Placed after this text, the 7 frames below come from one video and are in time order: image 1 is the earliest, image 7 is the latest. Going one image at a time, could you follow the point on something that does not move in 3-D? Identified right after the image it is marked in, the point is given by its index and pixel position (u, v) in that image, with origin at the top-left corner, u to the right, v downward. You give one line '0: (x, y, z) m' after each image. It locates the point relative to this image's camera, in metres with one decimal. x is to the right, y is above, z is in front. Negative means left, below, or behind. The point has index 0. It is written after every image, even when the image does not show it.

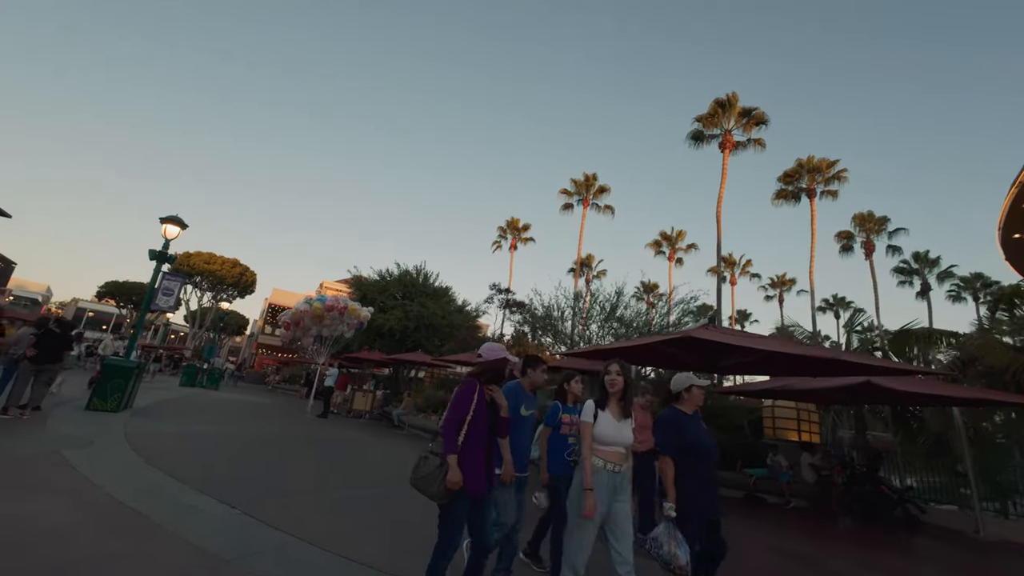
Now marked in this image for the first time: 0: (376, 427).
0: (-5.1, -5.3, +16.1) m
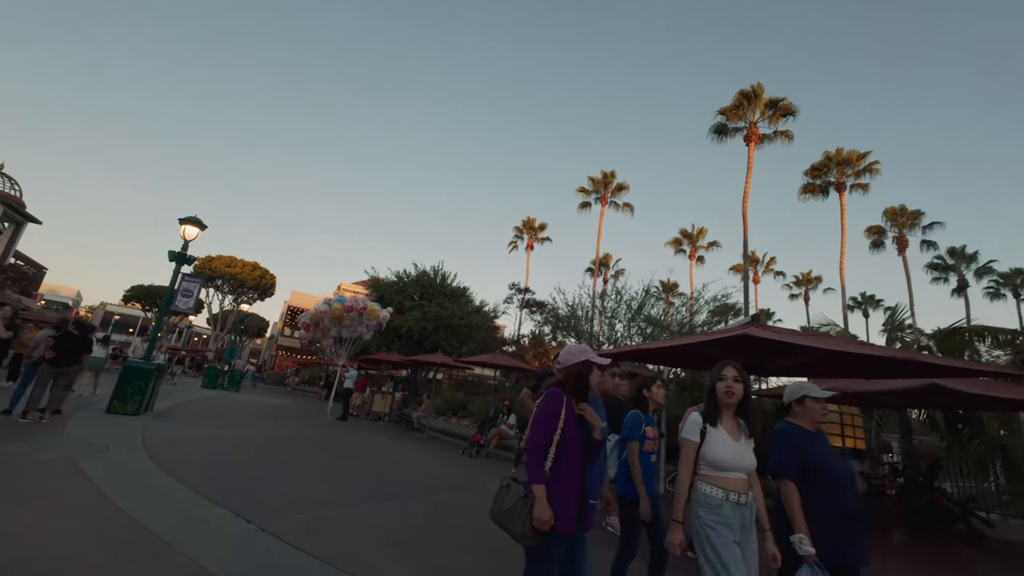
0: (-4.3, -5.3, +15.8) m
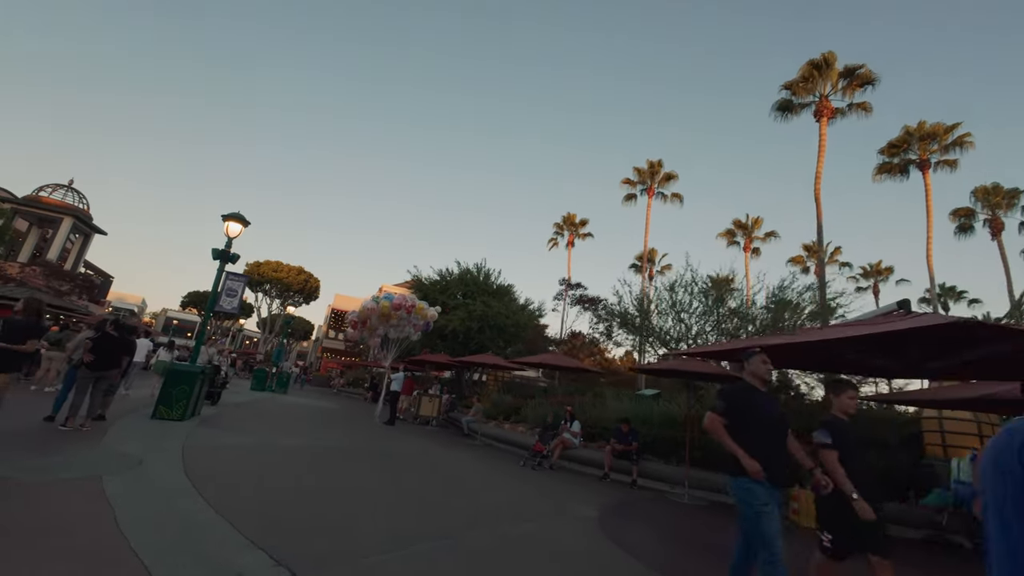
0: (-2.3, -5.2, +14.8) m
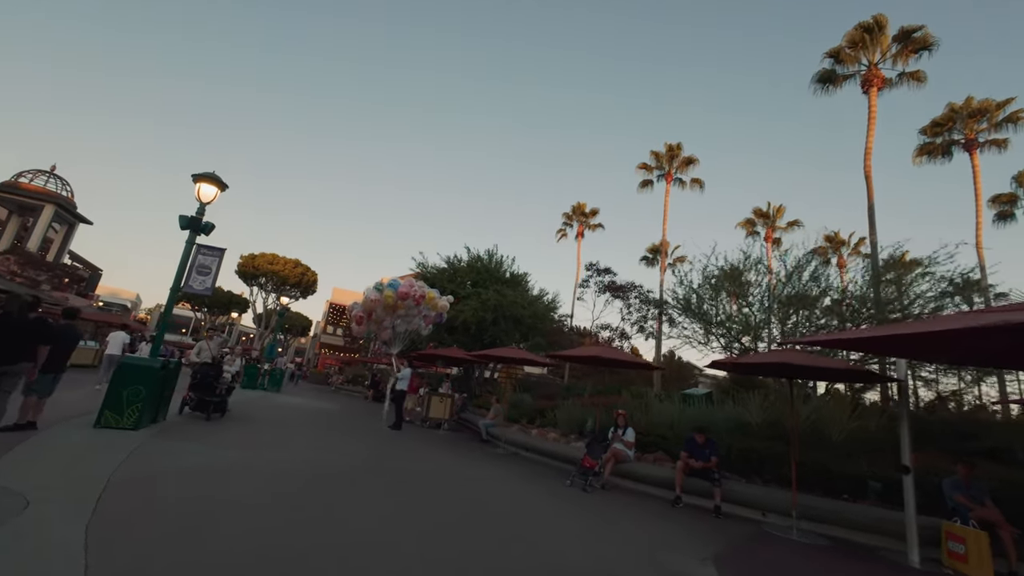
0: (-1.5, -4.7, +12.7) m
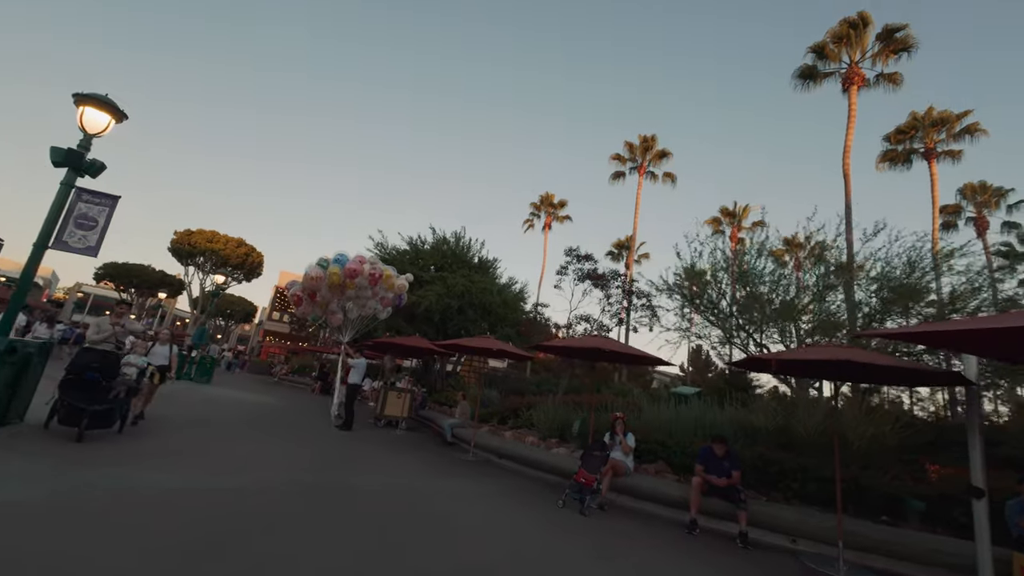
0: (-2.3, -4.1, +10.9) m
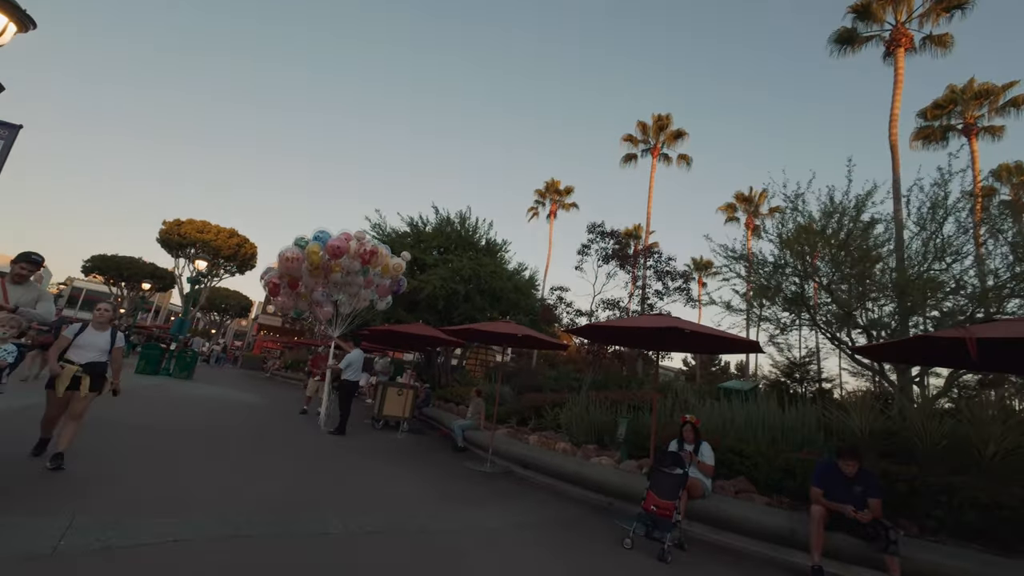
0: (-1.7, -3.6, +9.1) m
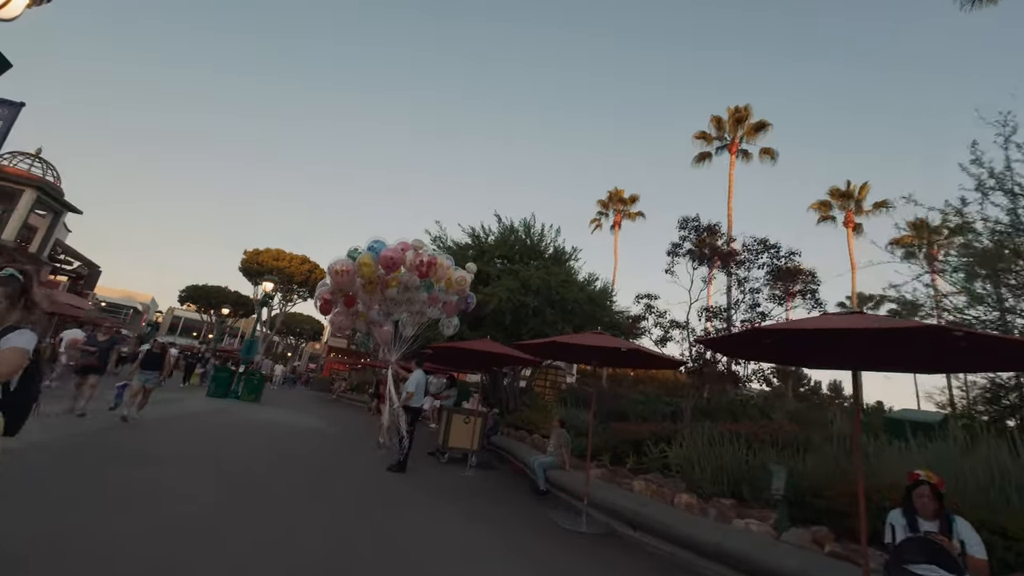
0: (-0.1, -3.7, +7.3) m
